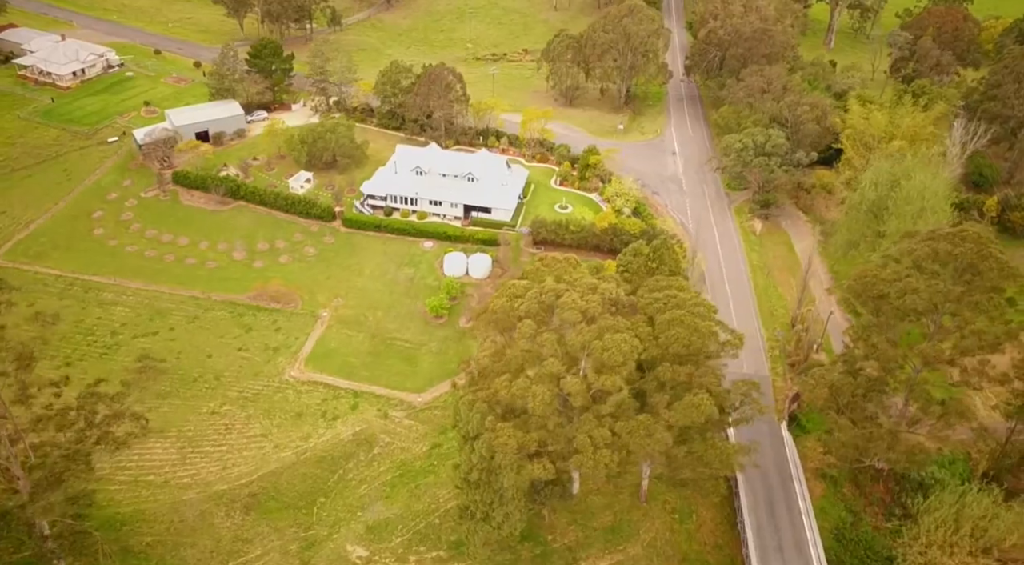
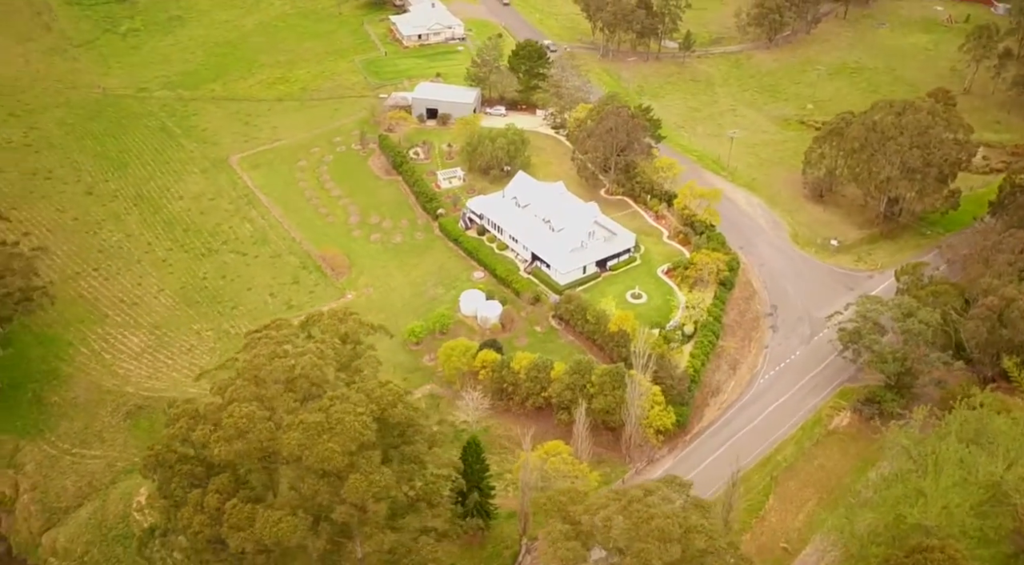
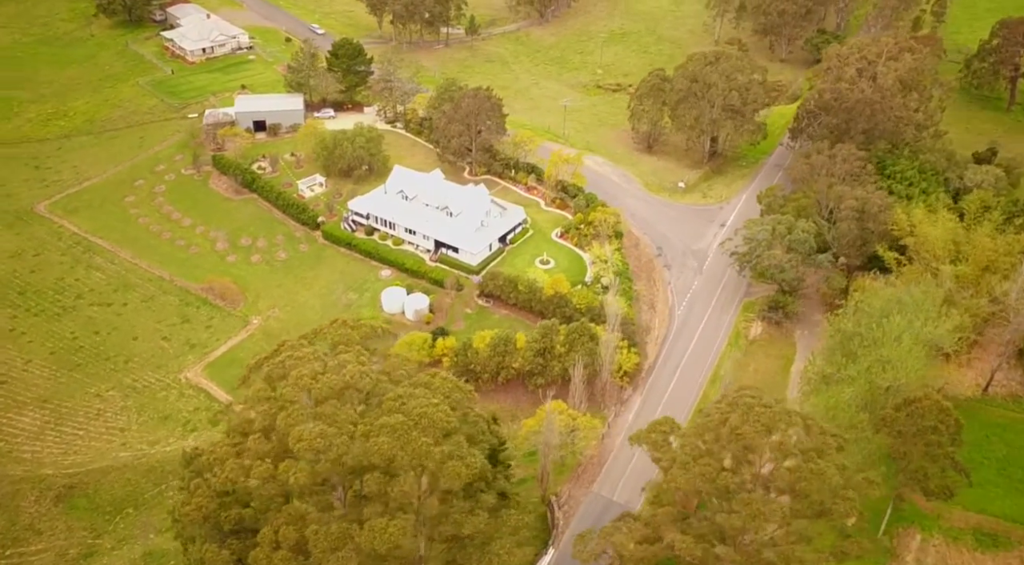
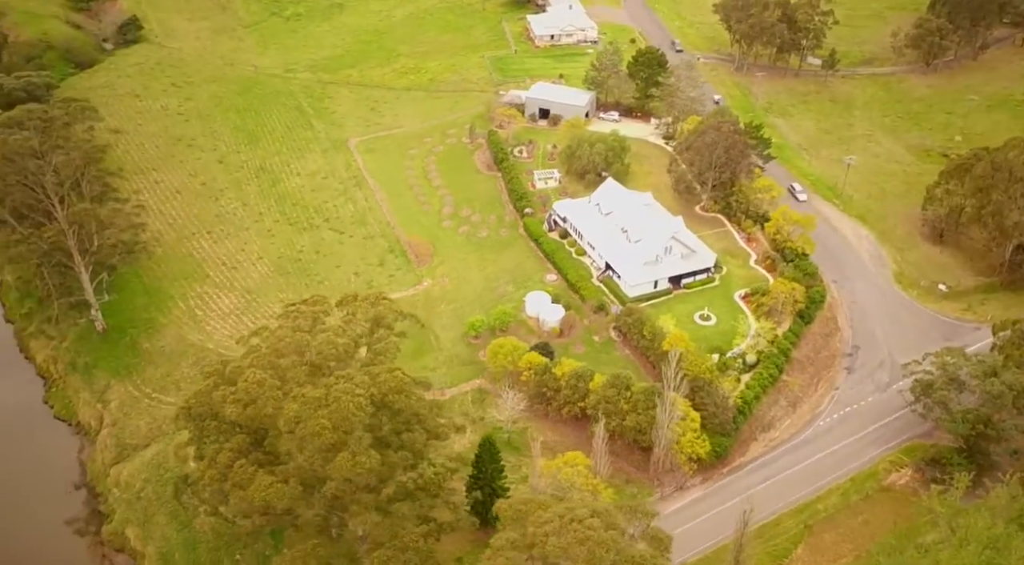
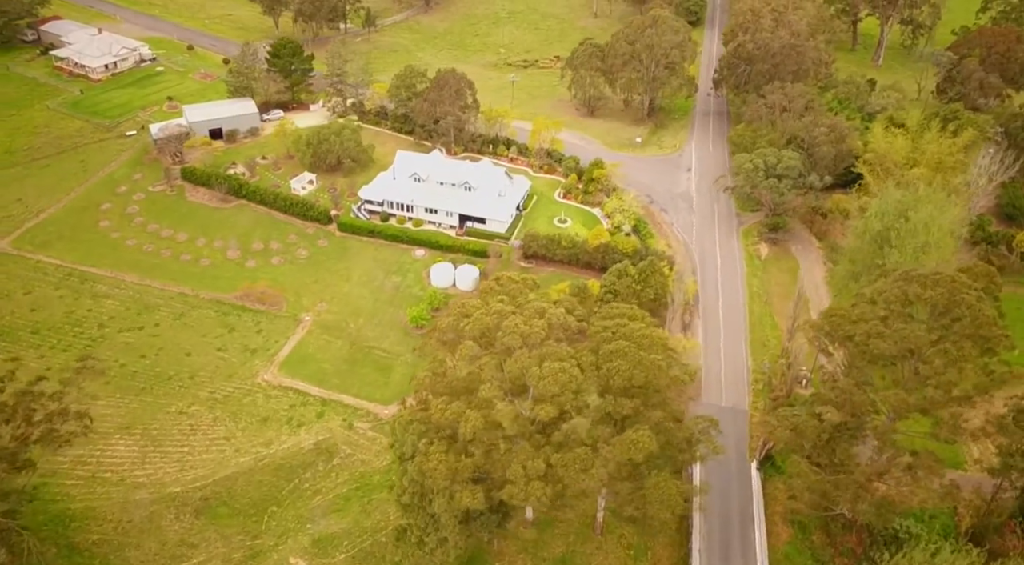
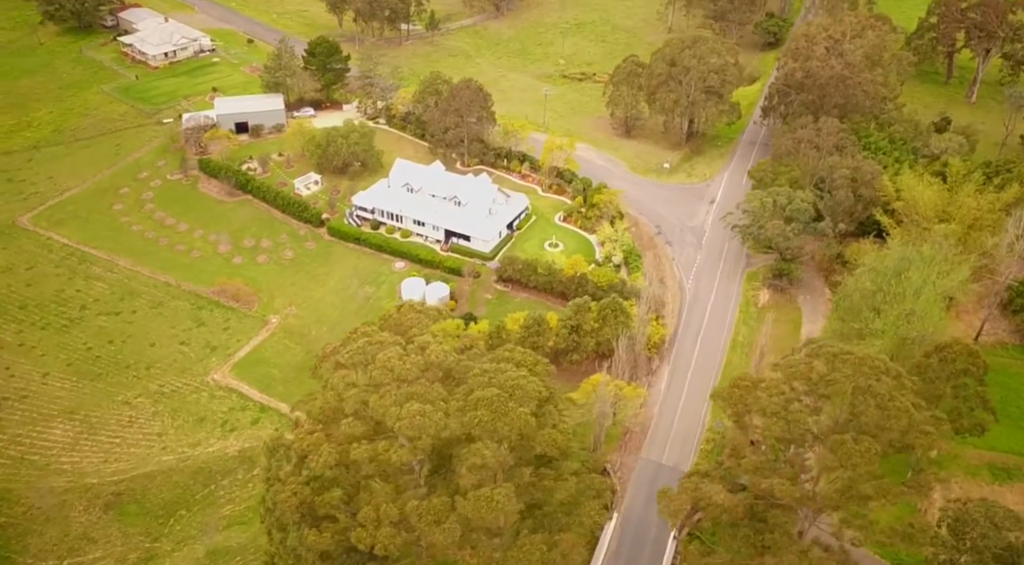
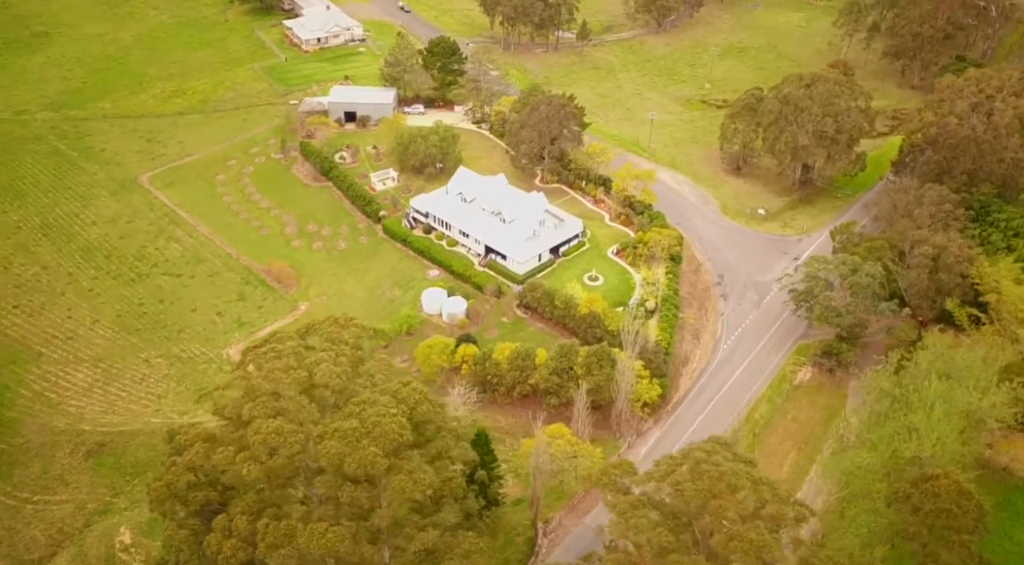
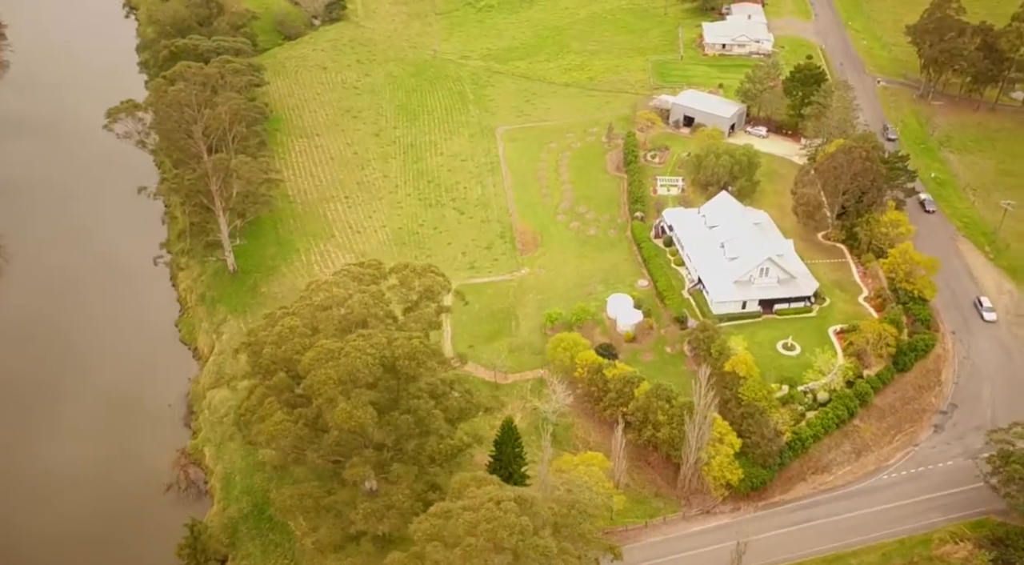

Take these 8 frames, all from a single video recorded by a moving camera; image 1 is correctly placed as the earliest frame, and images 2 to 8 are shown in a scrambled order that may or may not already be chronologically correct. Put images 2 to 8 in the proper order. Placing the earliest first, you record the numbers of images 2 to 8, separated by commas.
5, 6, 3, 7, 2, 4, 8
